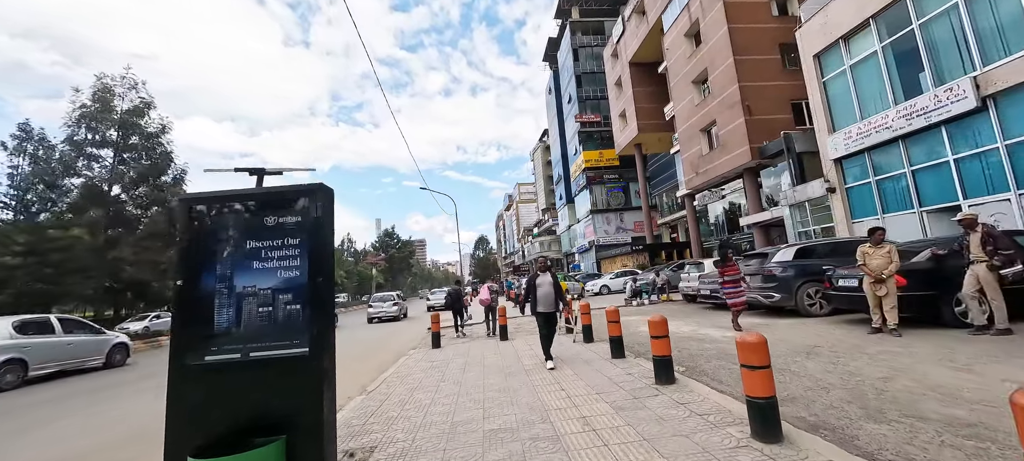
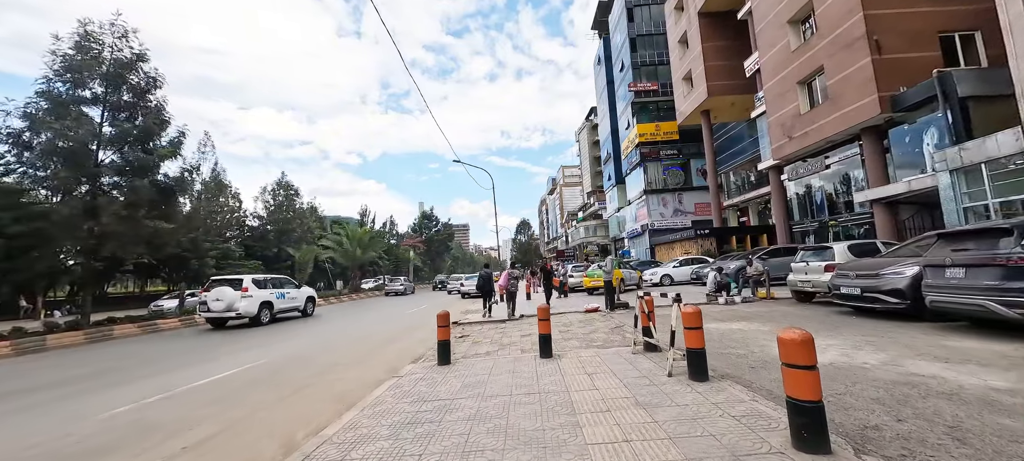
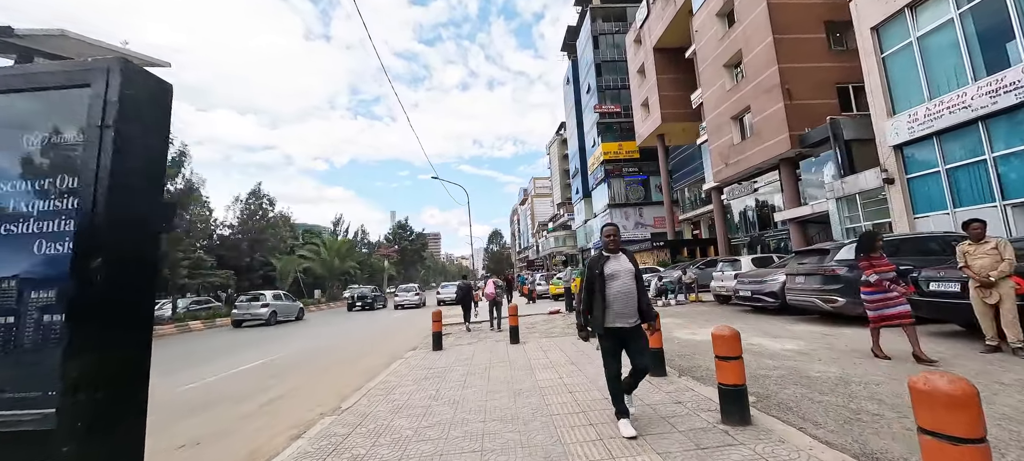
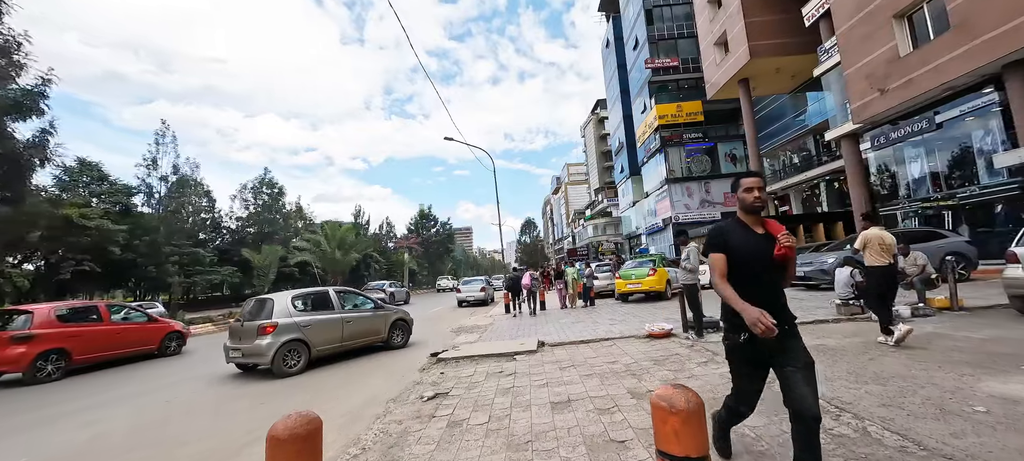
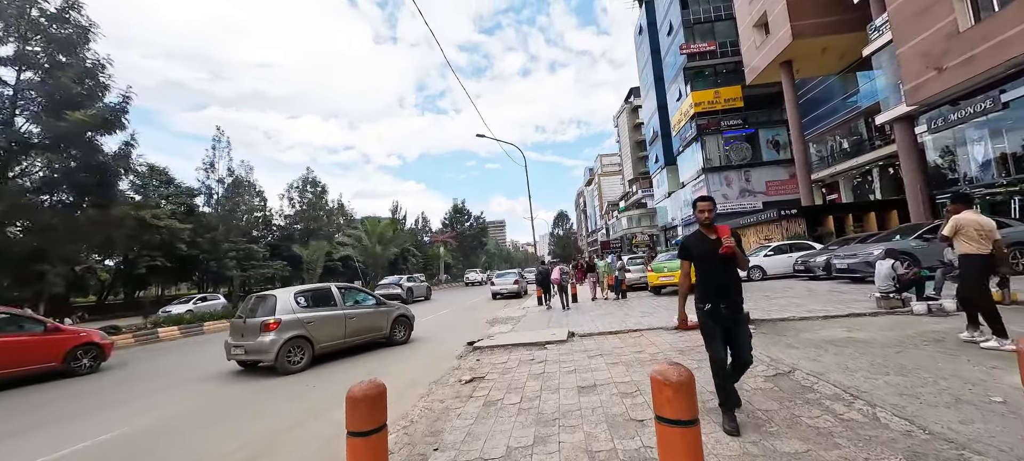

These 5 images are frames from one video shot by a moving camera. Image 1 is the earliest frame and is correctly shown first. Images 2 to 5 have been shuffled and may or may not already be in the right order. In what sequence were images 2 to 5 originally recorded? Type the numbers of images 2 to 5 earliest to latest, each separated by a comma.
3, 2, 5, 4
